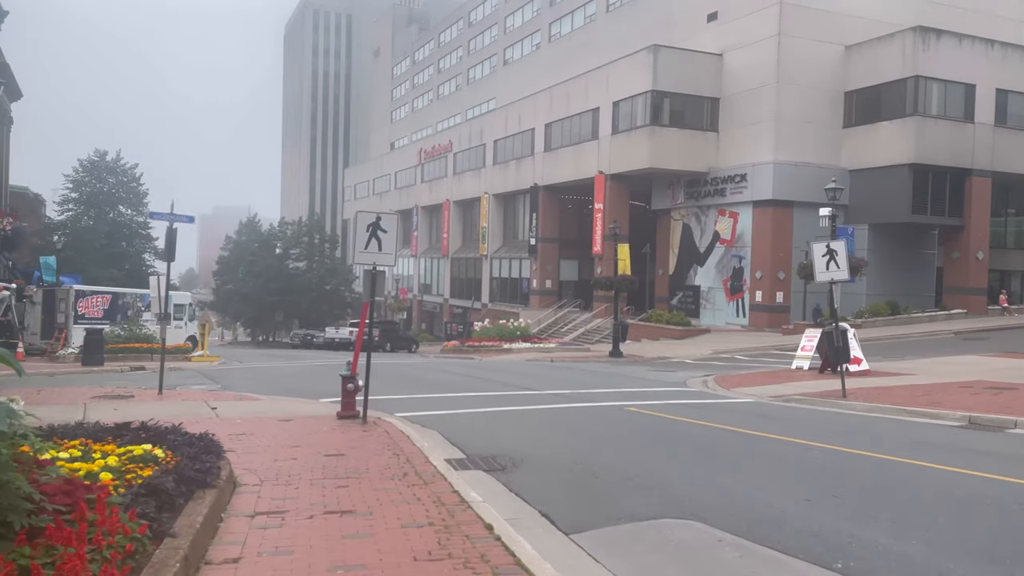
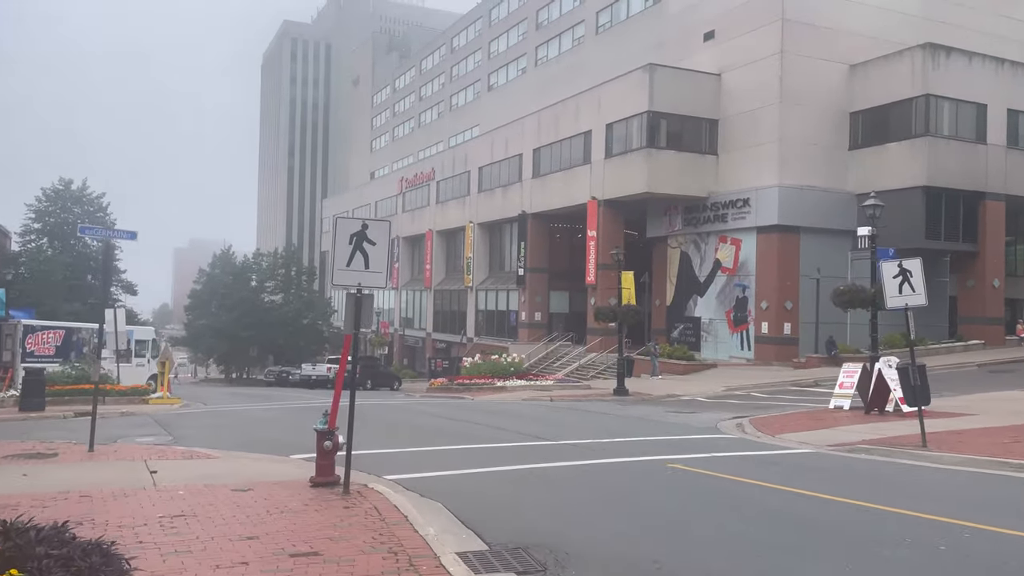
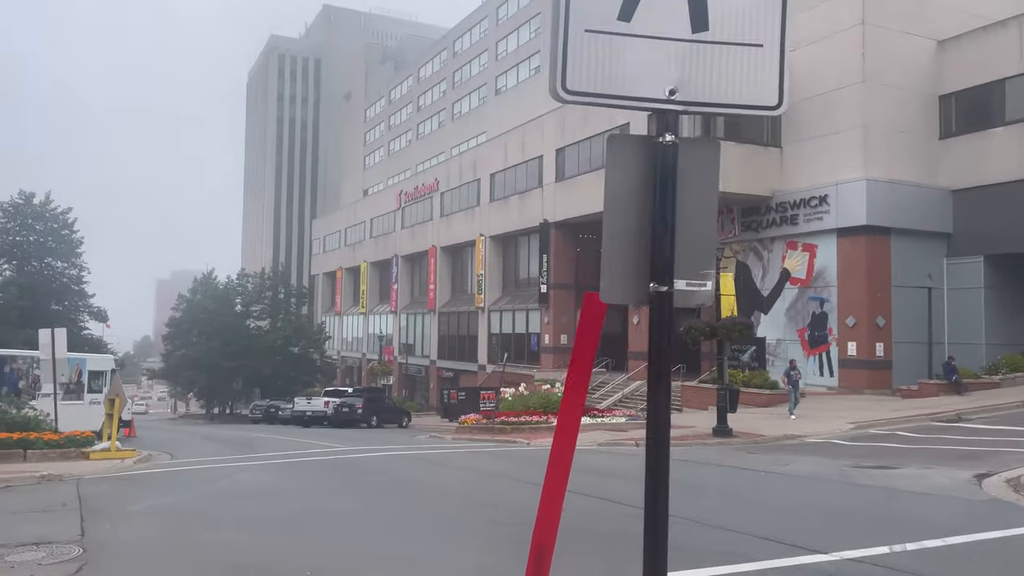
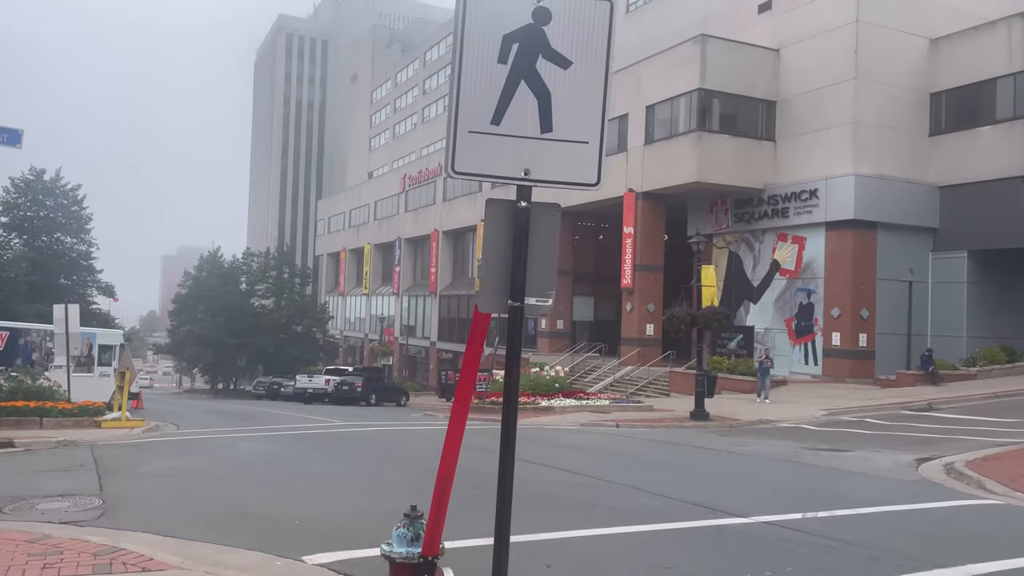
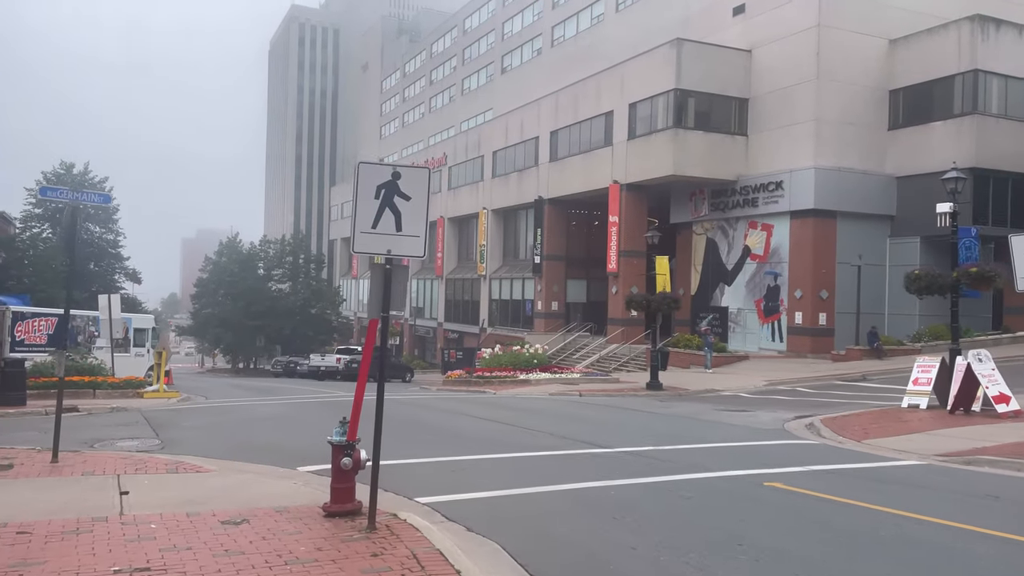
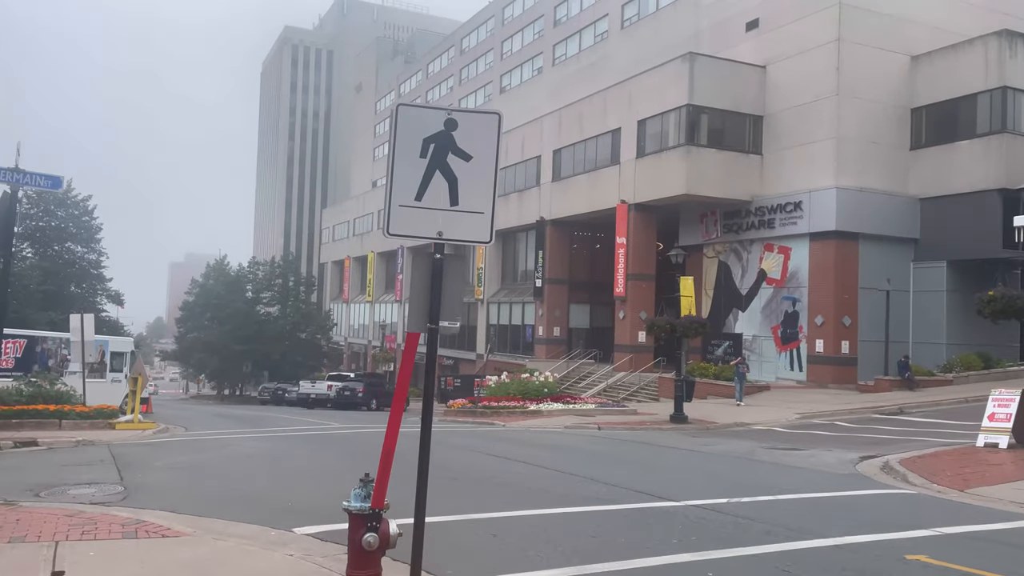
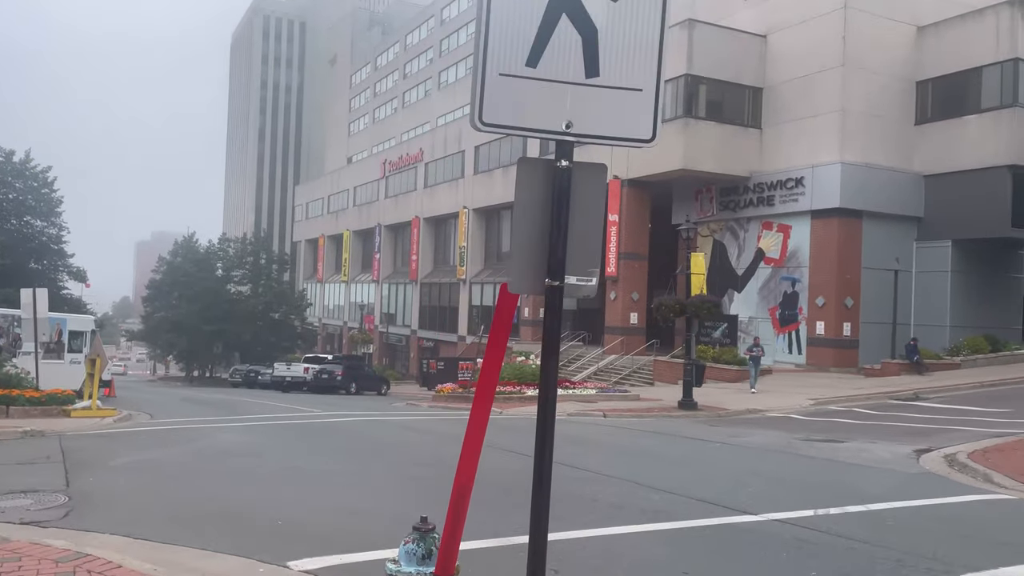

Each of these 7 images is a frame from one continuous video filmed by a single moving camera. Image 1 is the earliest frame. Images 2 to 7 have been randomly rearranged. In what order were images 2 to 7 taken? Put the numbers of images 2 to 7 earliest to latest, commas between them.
2, 5, 6, 4, 7, 3
